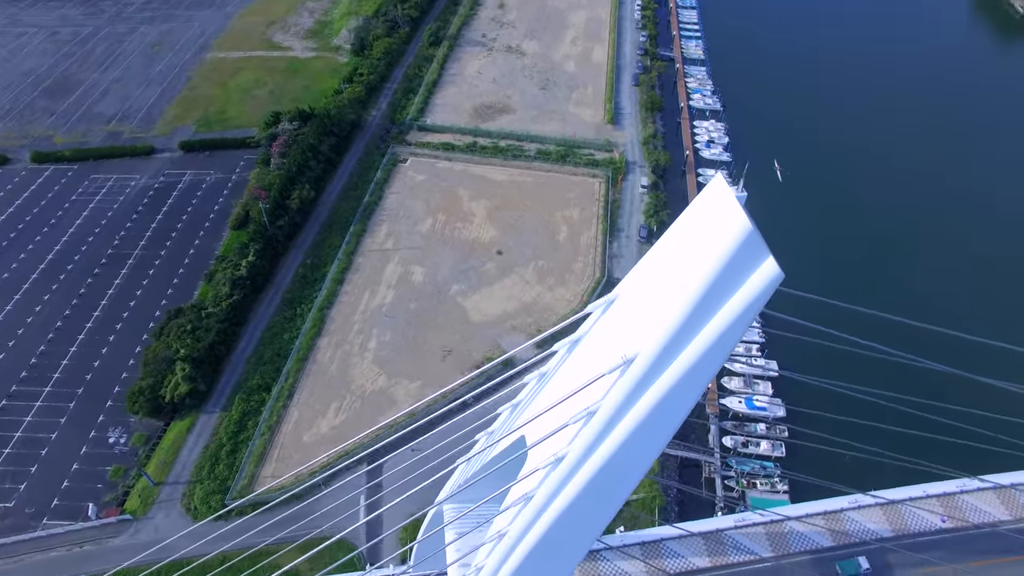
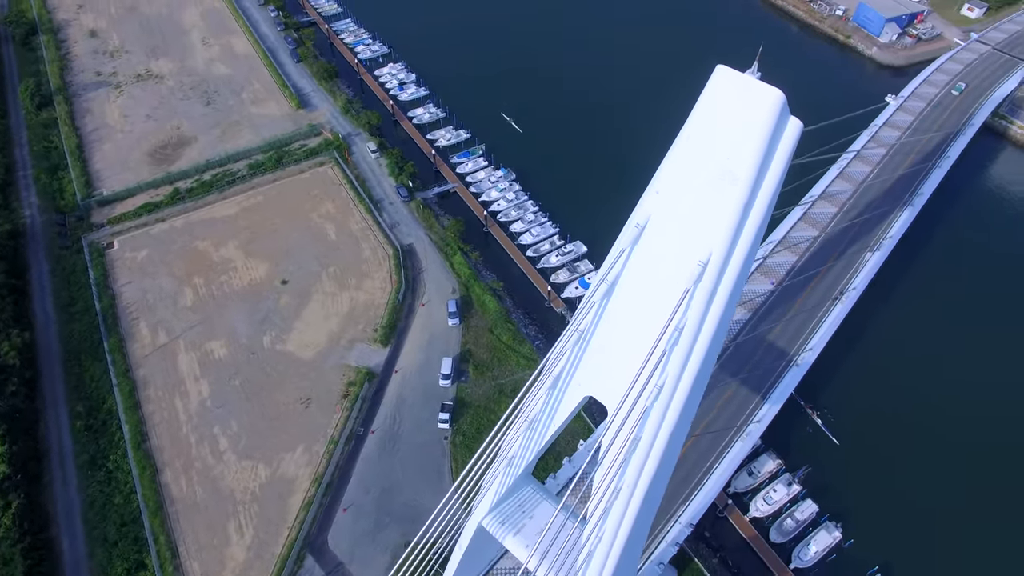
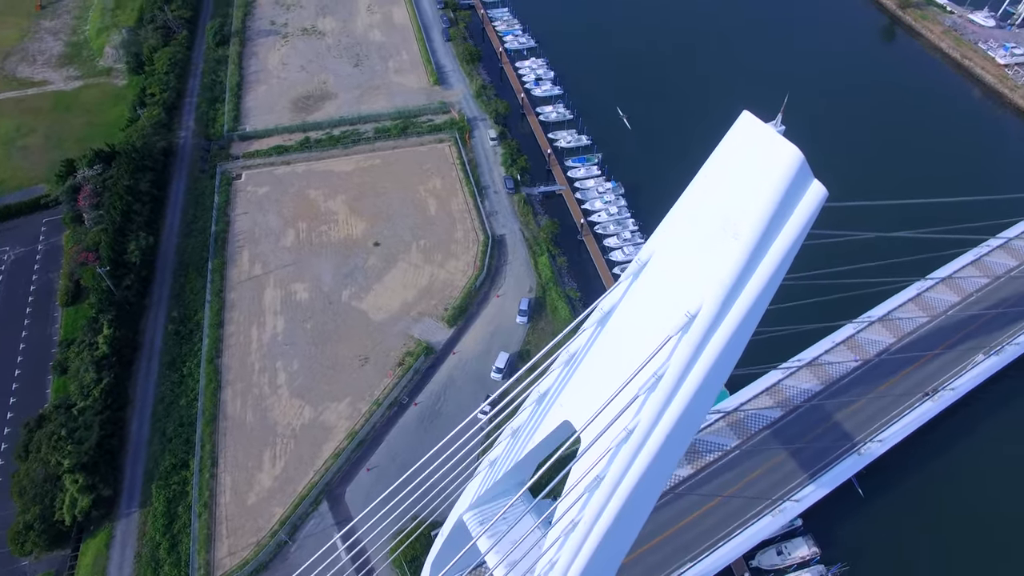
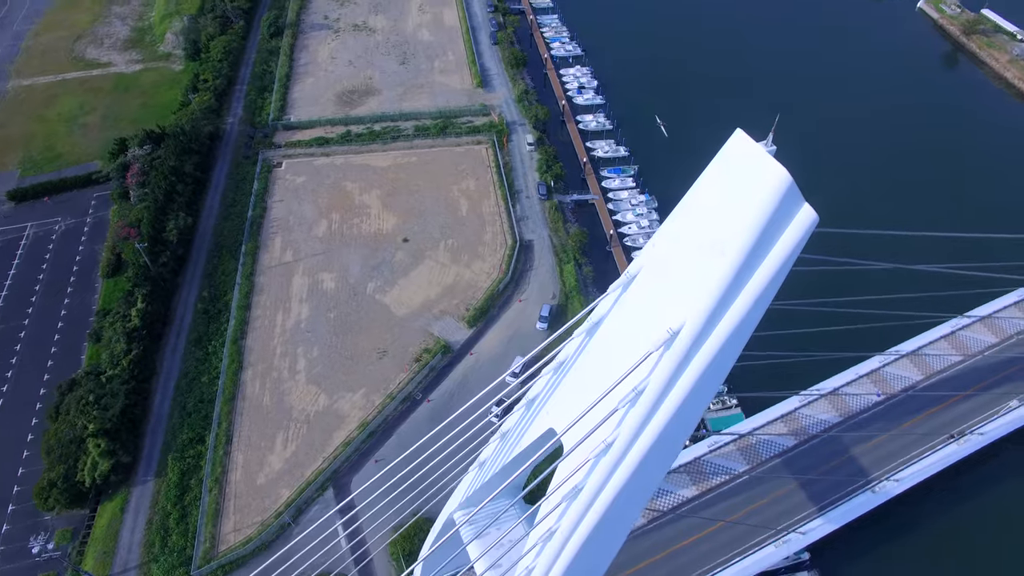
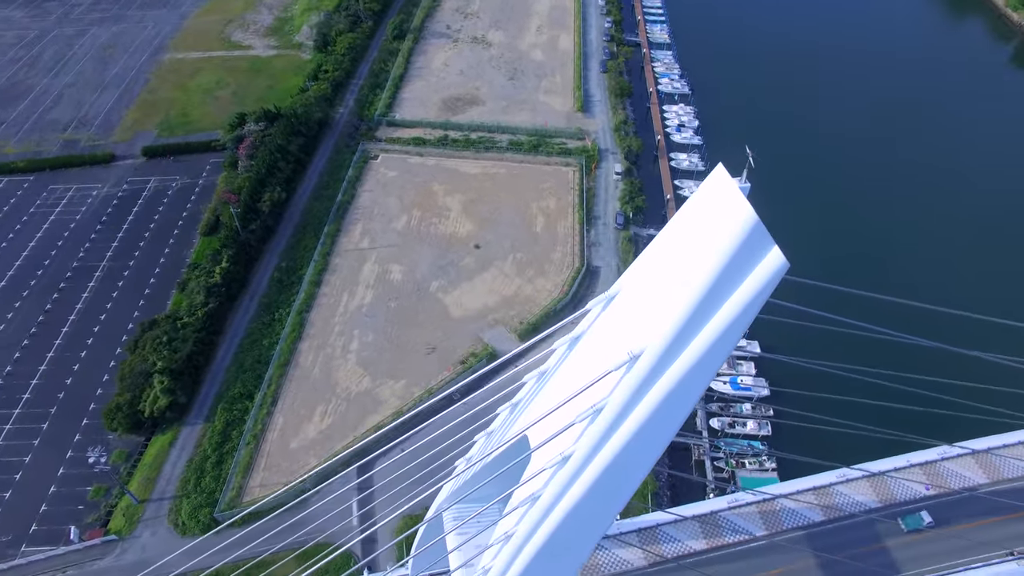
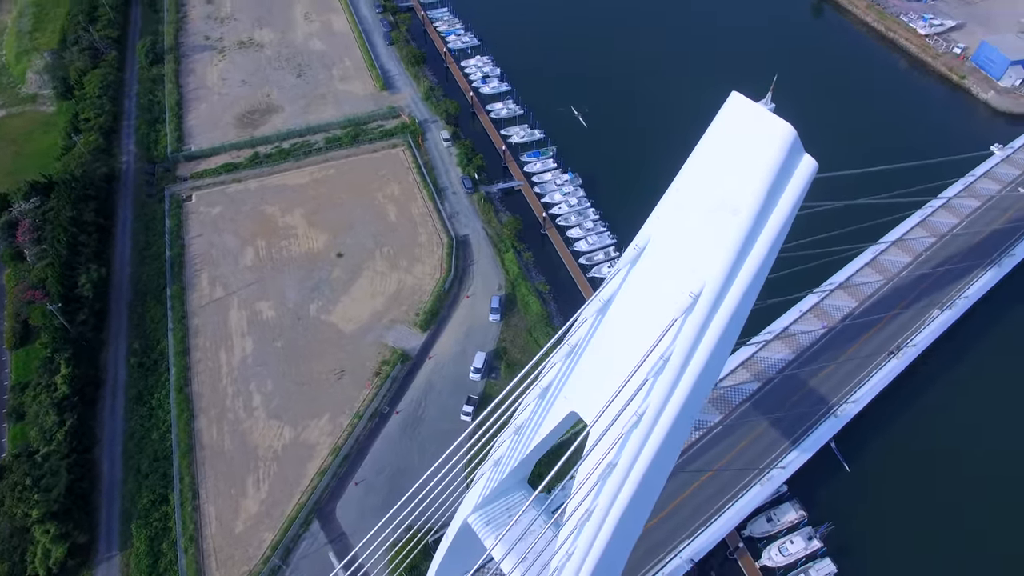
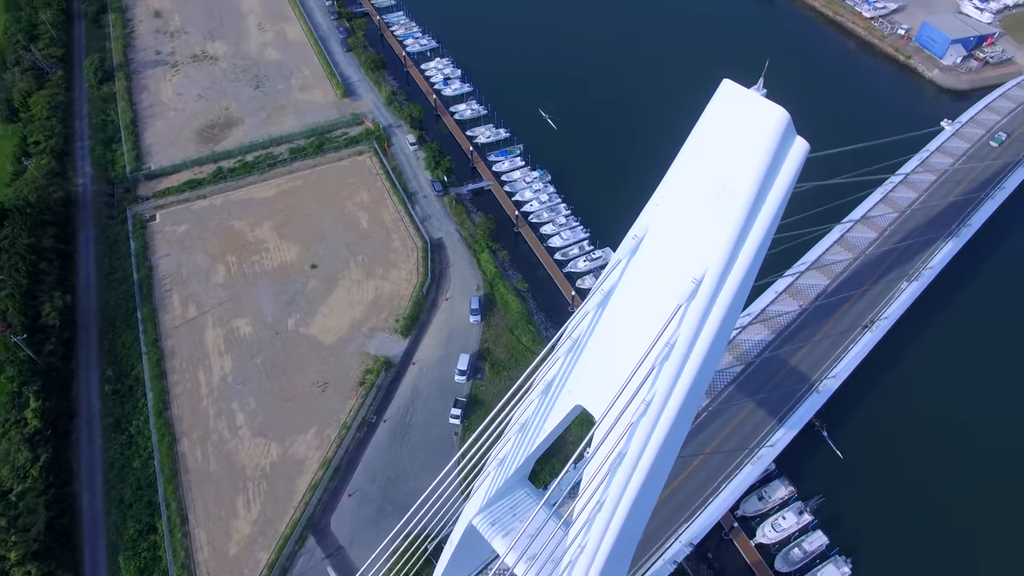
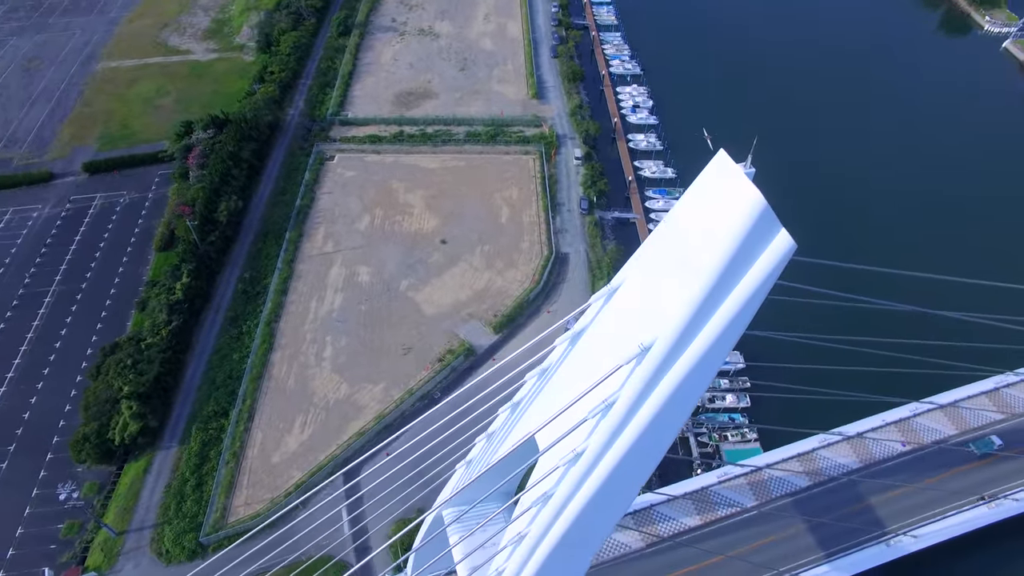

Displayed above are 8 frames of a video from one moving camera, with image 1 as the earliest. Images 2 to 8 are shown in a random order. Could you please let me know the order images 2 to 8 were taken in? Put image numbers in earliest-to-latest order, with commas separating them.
5, 8, 4, 3, 6, 7, 2
